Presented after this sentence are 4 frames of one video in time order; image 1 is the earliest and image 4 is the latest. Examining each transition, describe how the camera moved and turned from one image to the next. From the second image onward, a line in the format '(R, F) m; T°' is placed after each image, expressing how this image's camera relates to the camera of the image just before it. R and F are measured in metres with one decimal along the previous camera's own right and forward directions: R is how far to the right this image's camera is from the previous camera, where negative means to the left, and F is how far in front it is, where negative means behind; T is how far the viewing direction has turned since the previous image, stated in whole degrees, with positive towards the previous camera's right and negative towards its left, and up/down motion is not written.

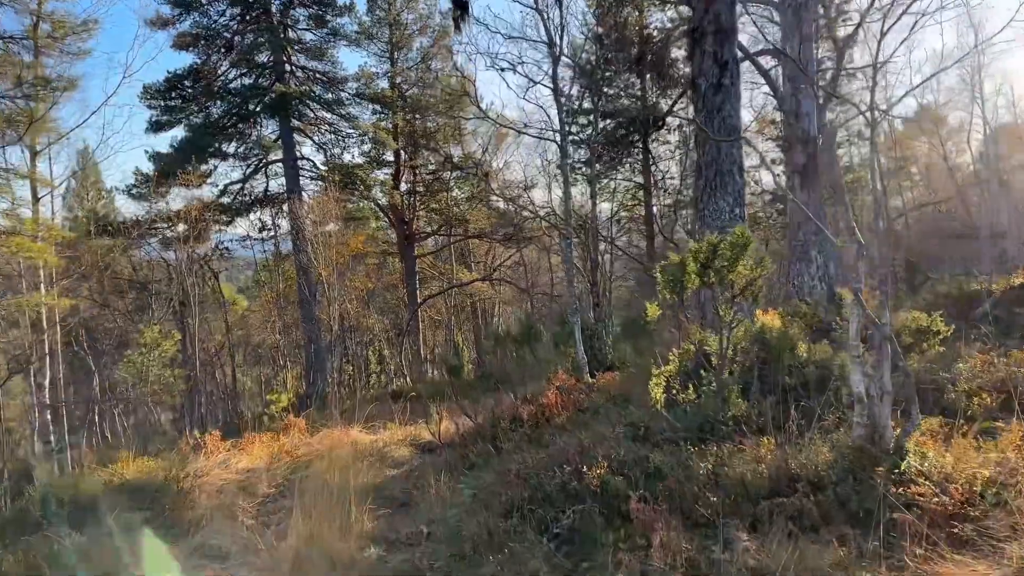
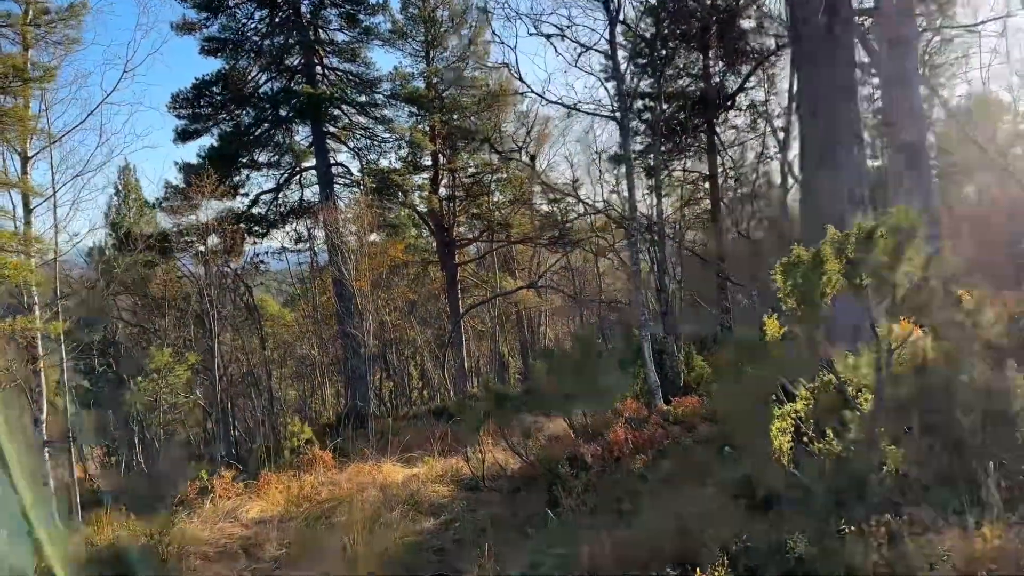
(-0.1, +1.0) m; -3°
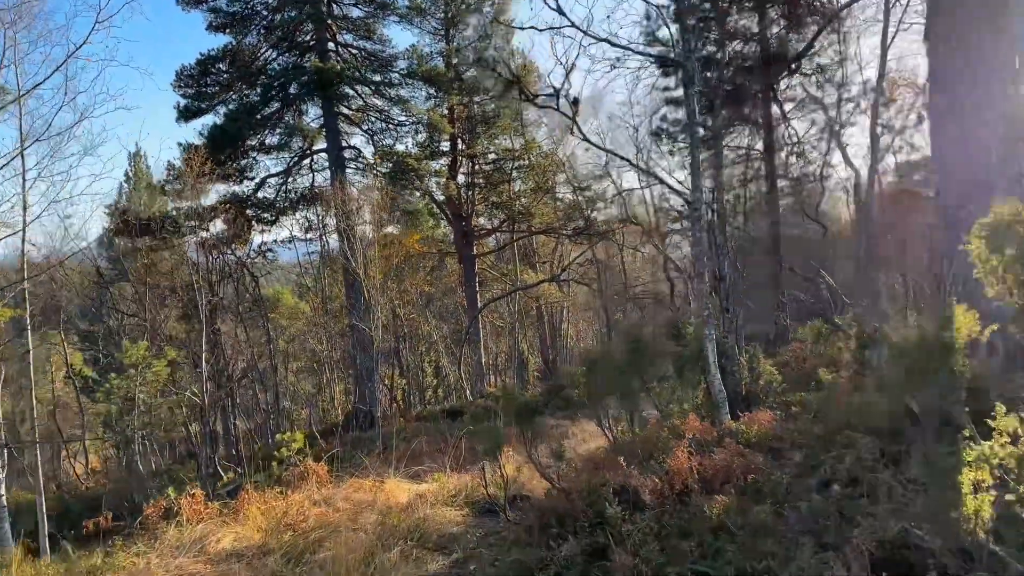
(-0.1, +1.0) m; -1°
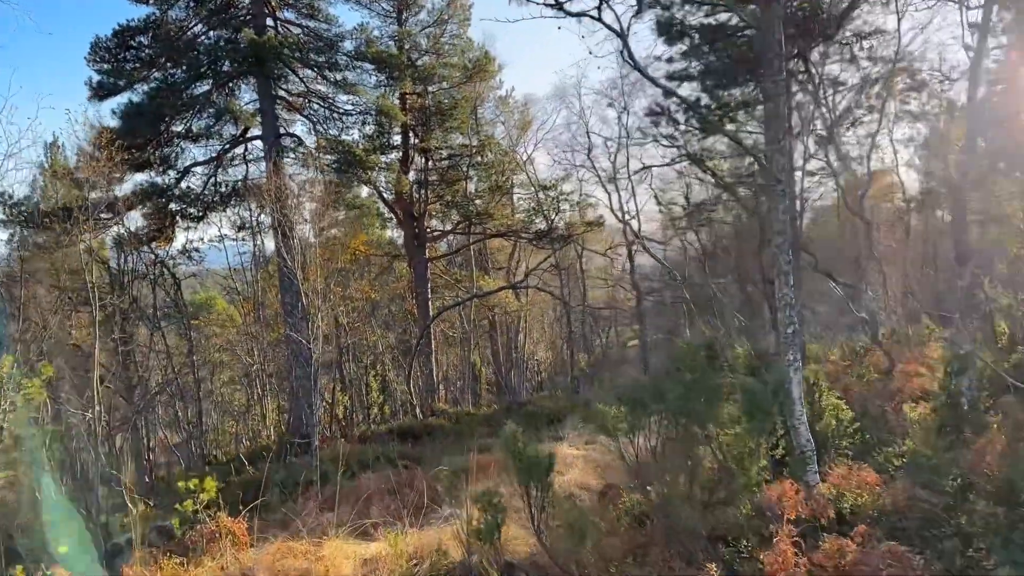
(-0.2, +1.3) m; +4°
